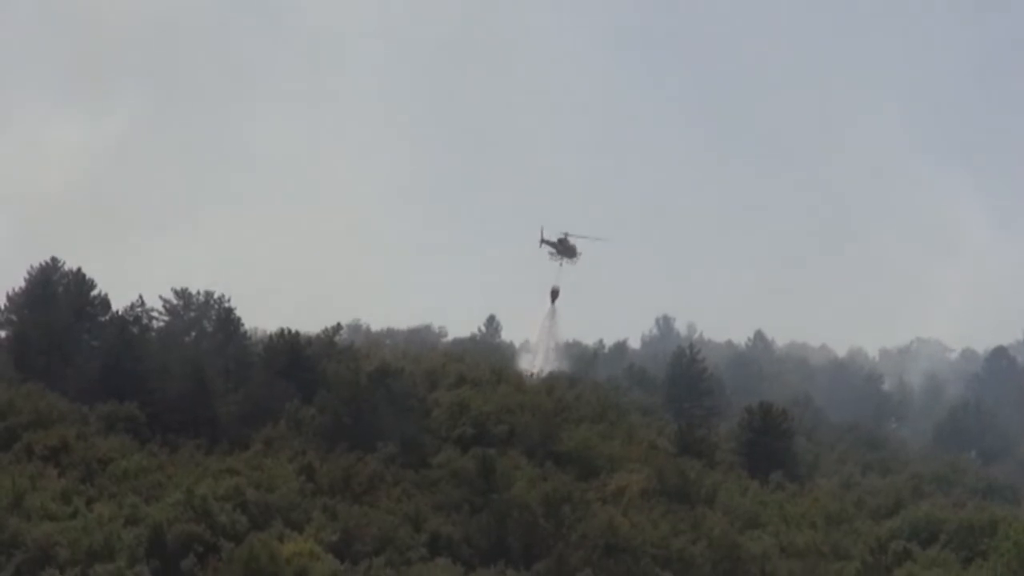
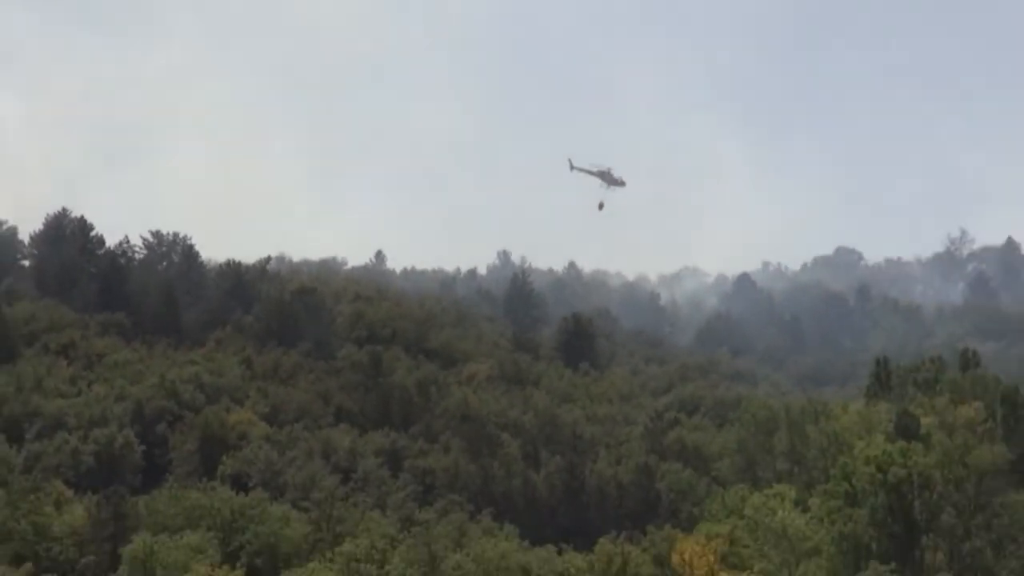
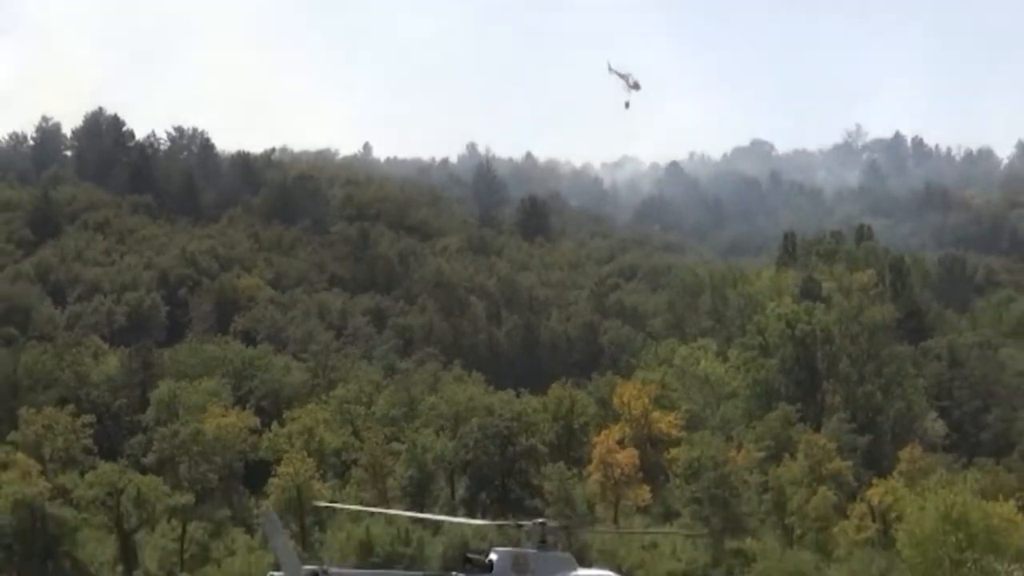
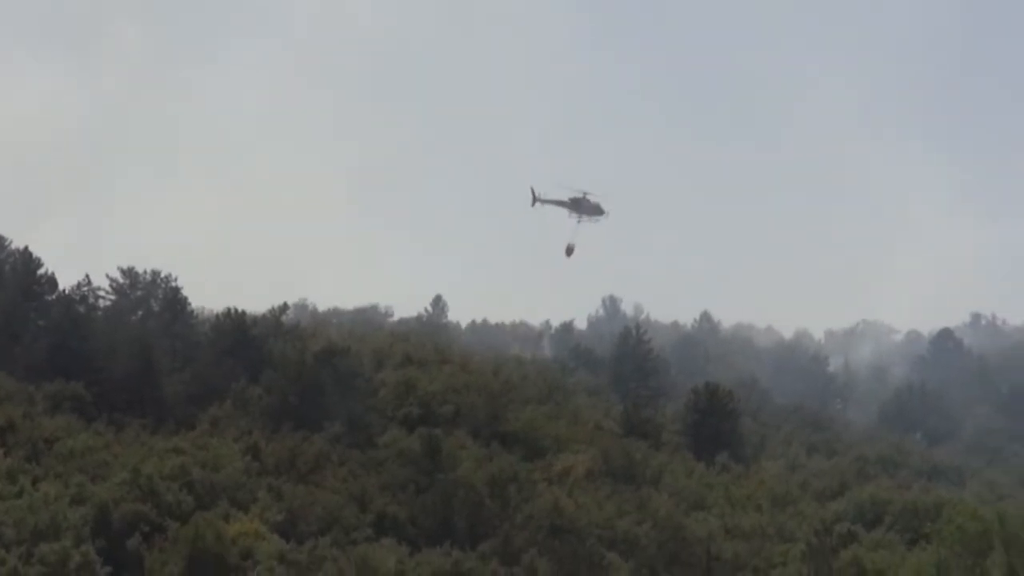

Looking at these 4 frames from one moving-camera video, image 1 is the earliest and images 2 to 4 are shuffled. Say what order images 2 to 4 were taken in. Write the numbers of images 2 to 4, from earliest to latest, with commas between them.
4, 2, 3
